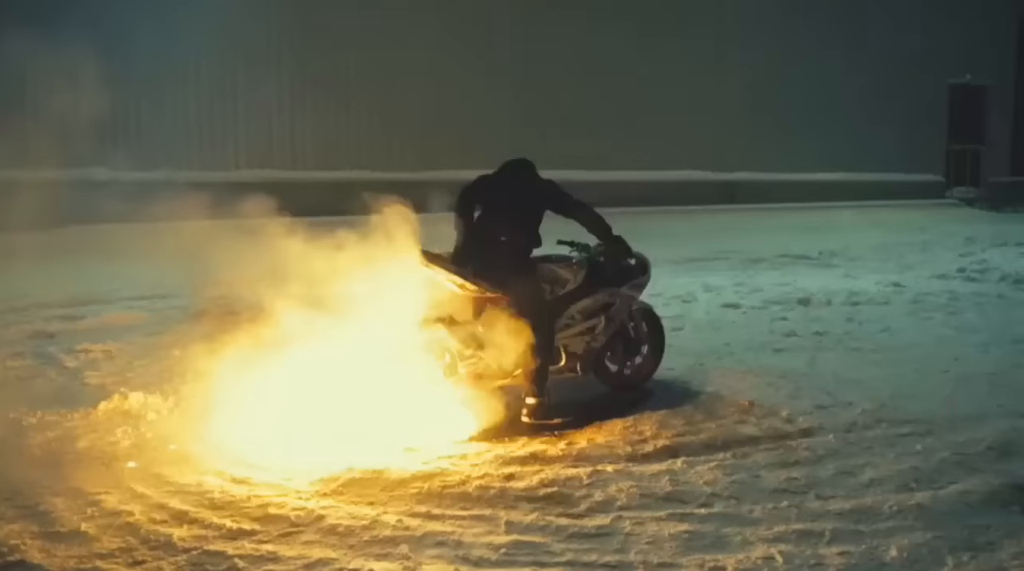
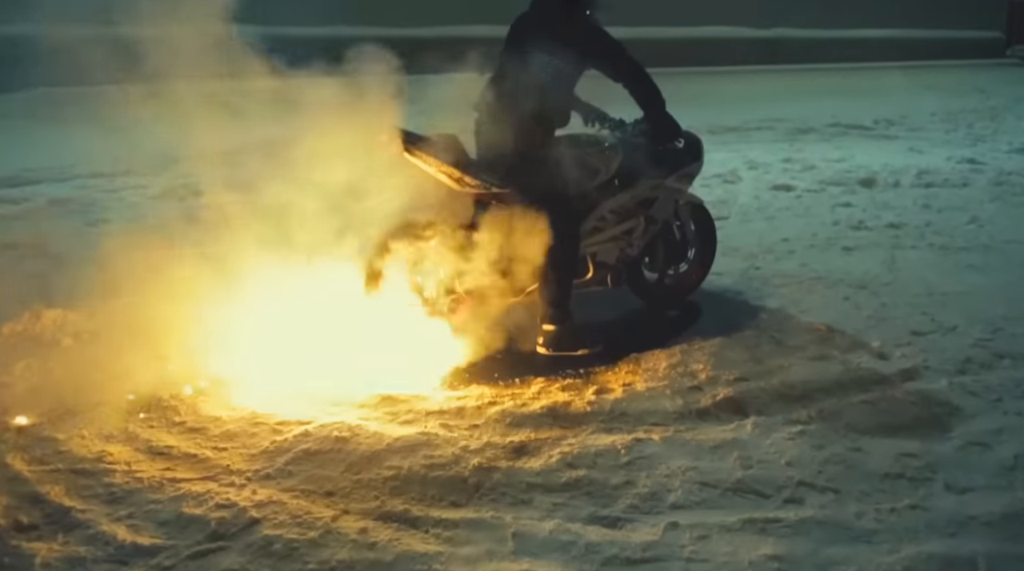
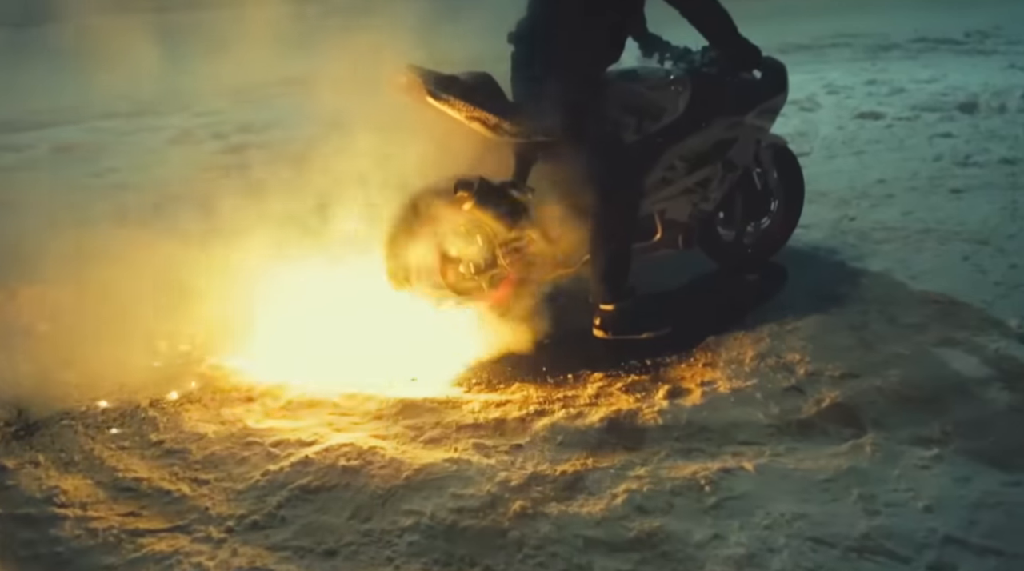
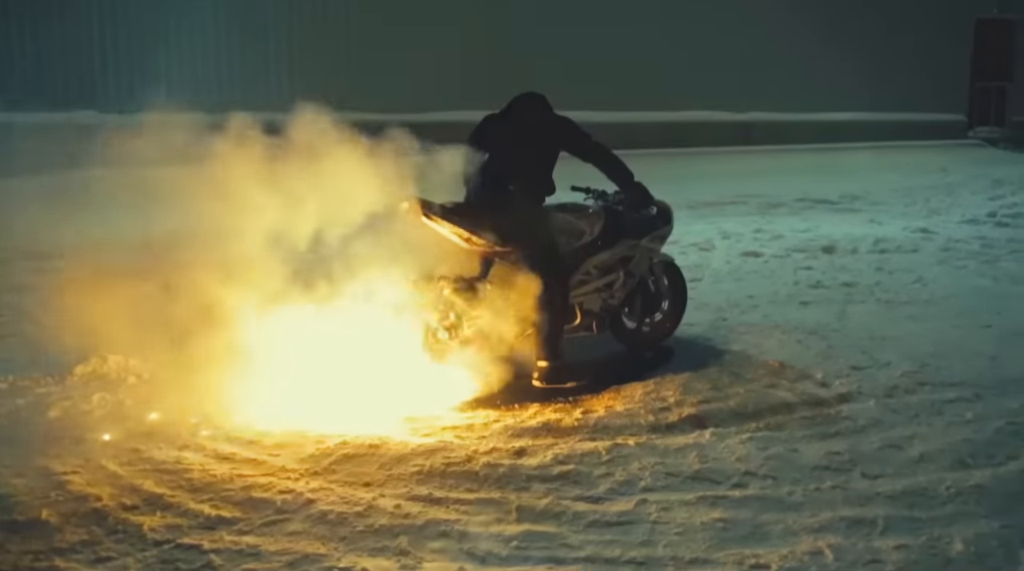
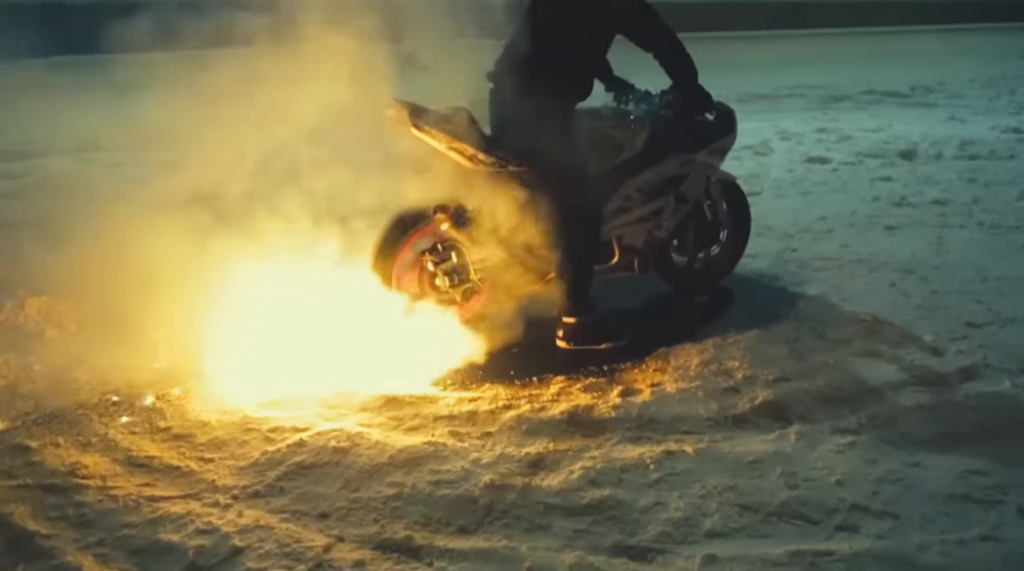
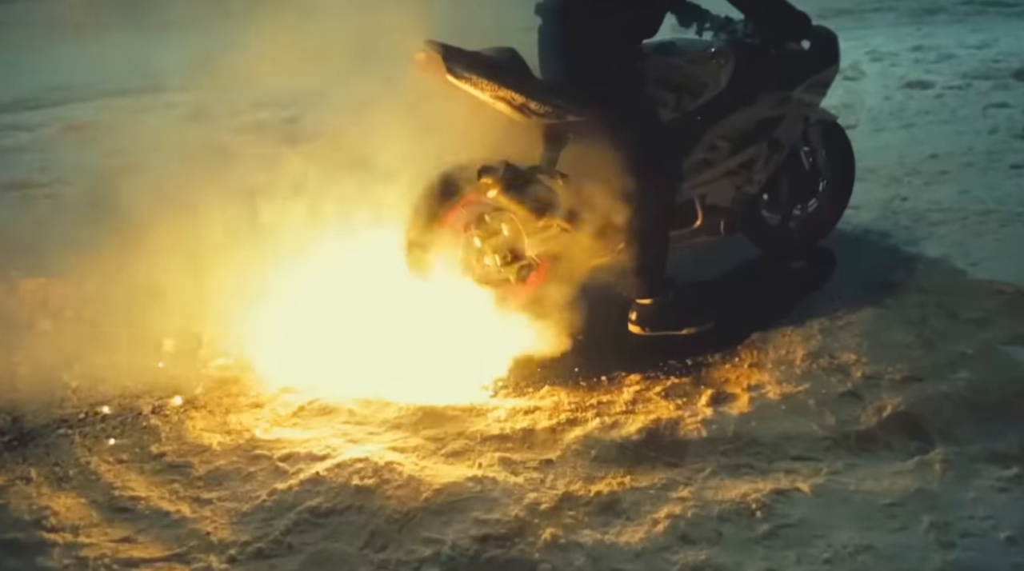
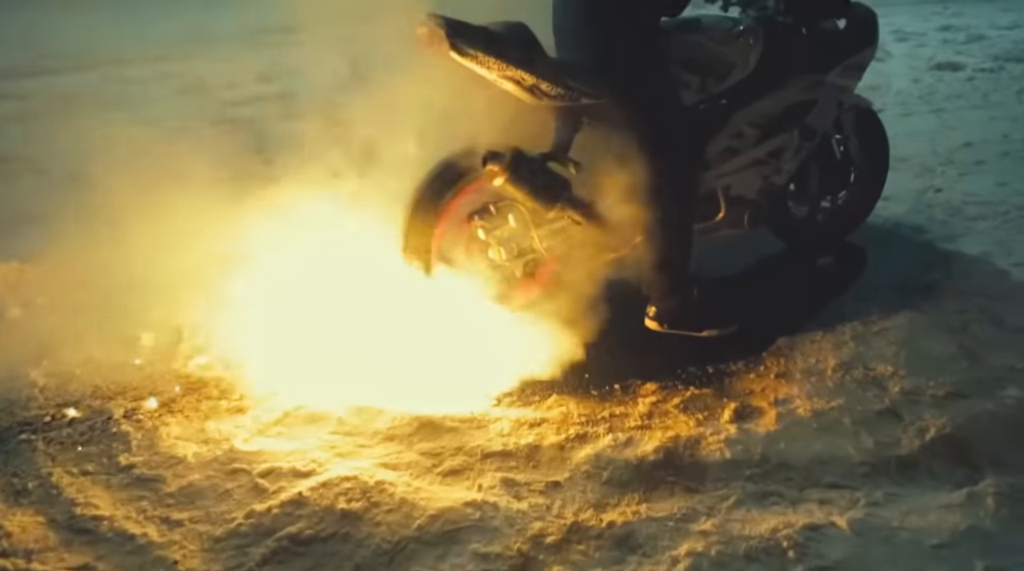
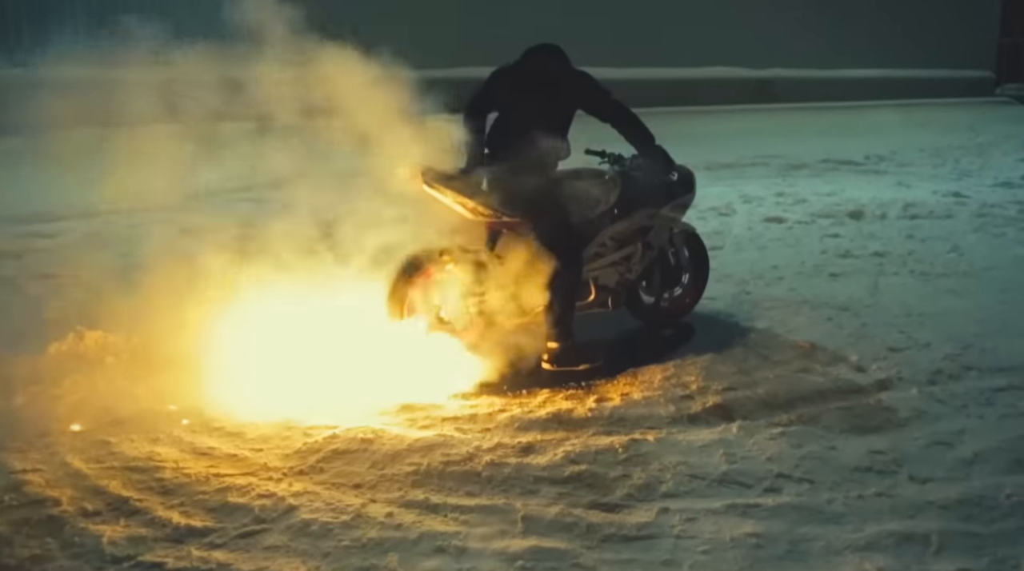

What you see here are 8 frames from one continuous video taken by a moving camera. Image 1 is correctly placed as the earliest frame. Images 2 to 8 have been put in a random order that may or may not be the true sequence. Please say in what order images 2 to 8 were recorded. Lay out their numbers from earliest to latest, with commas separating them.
4, 8, 2, 5, 3, 6, 7
